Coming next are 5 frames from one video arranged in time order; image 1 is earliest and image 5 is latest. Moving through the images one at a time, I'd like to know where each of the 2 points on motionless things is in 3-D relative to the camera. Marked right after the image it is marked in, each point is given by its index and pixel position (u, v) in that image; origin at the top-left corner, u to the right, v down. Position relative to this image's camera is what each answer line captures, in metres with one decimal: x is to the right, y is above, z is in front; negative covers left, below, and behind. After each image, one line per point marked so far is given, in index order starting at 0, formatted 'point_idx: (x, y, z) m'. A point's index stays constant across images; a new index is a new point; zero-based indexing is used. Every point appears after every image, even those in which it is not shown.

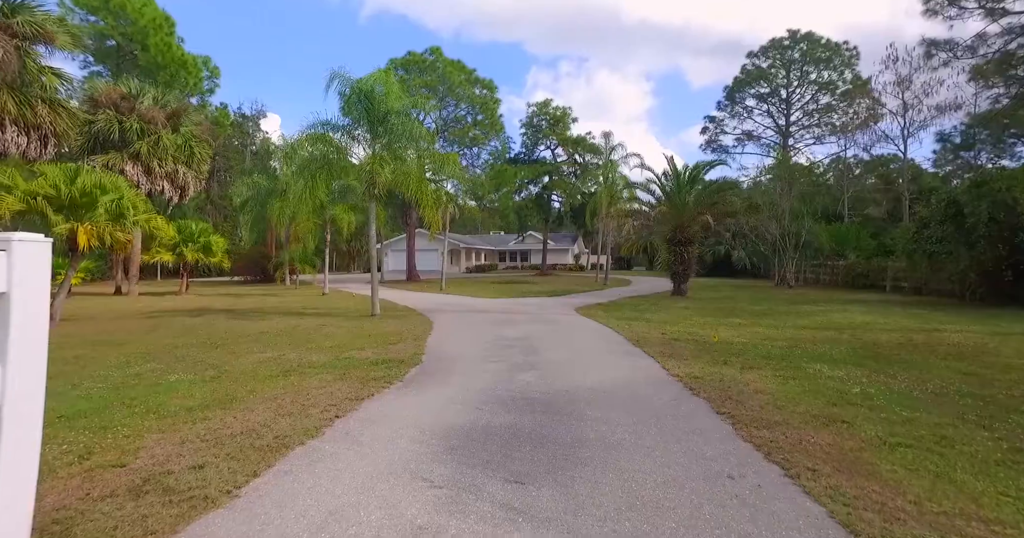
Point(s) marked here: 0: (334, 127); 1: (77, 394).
0: (-5.9, +4.7, +17.7) m
1: (-5.5, -1.5, +6.8) m
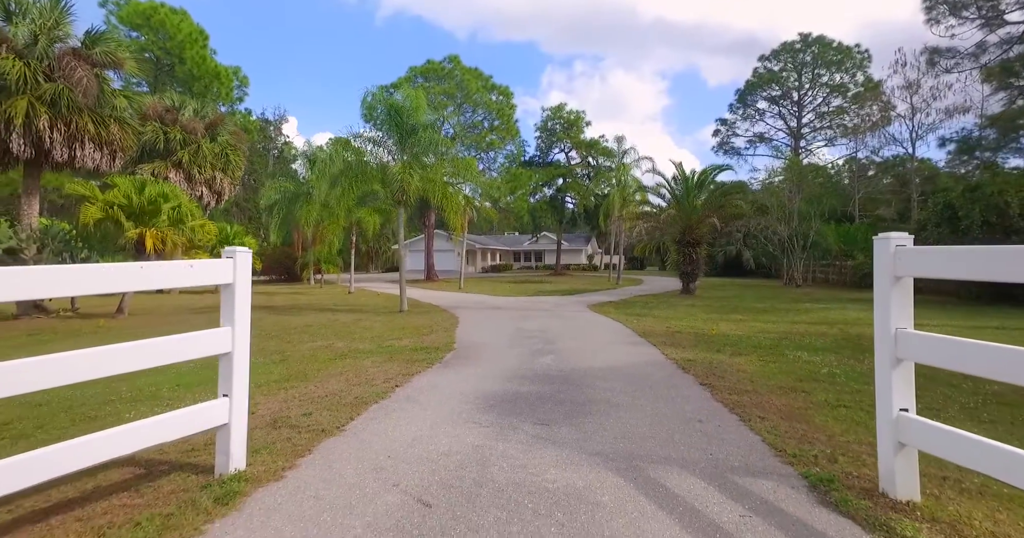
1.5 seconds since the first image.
0: (-5.3, +4.7, +19.2) m
1: (-5.2, -1.5, +8.2) m
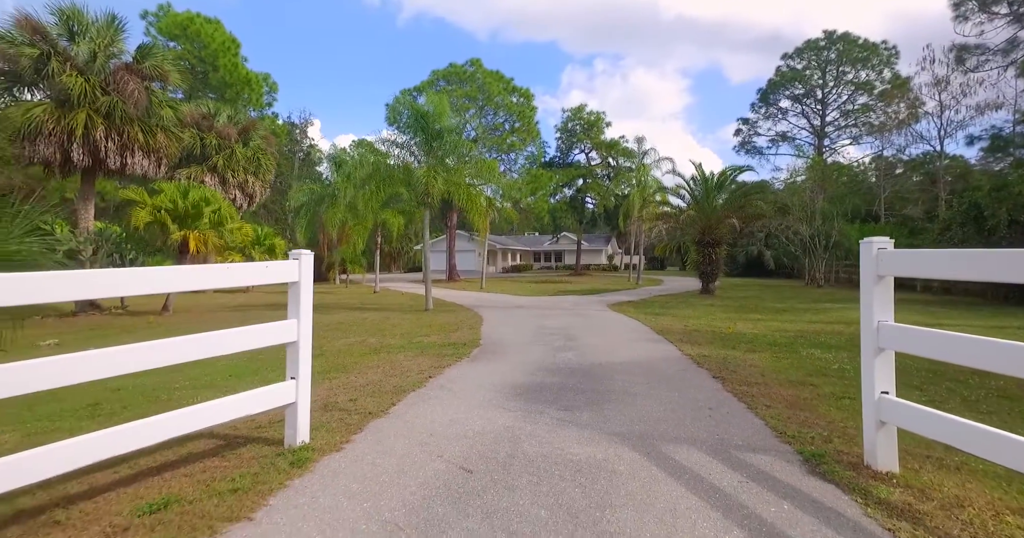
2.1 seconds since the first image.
0: (-4.5, +4.7, +19.9) m
1: (-4.8, -1.5, +8.9) m
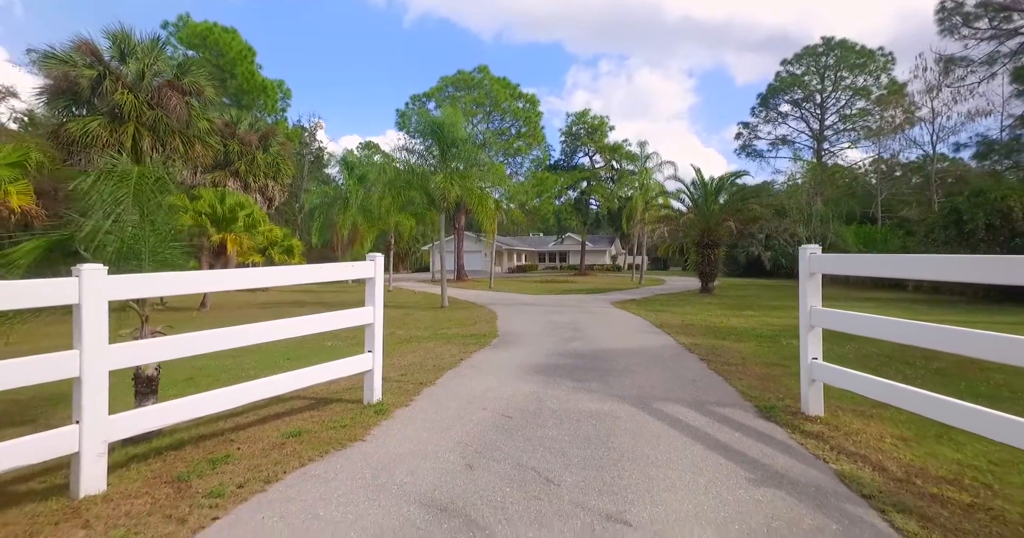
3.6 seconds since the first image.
0: (-4.1, +4.7, +21.2) m
1: (-4.5, -1.5, +10.2) m
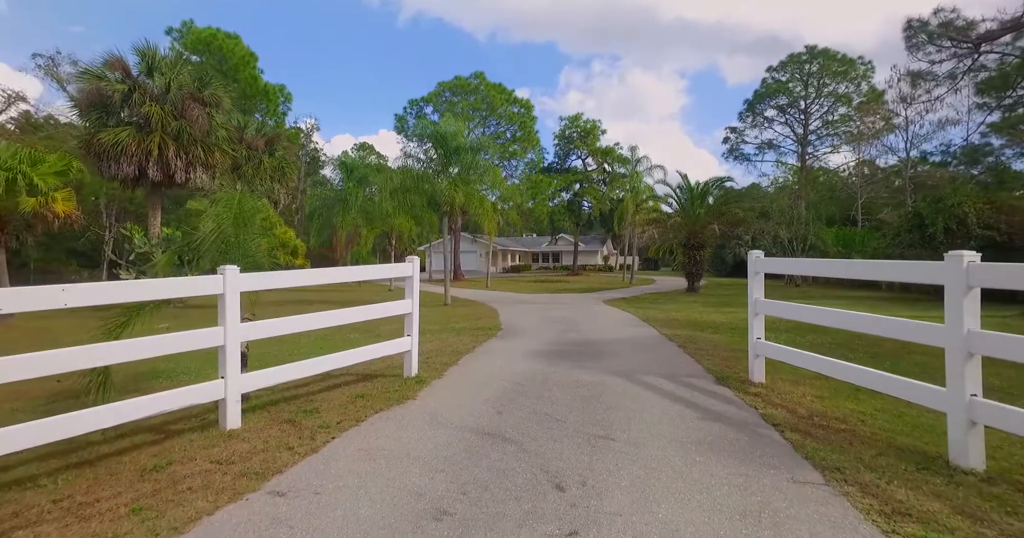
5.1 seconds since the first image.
0: (-4.2, +4.7, +22.4) m
1: (-4.4, -1.5, +11.4) m
